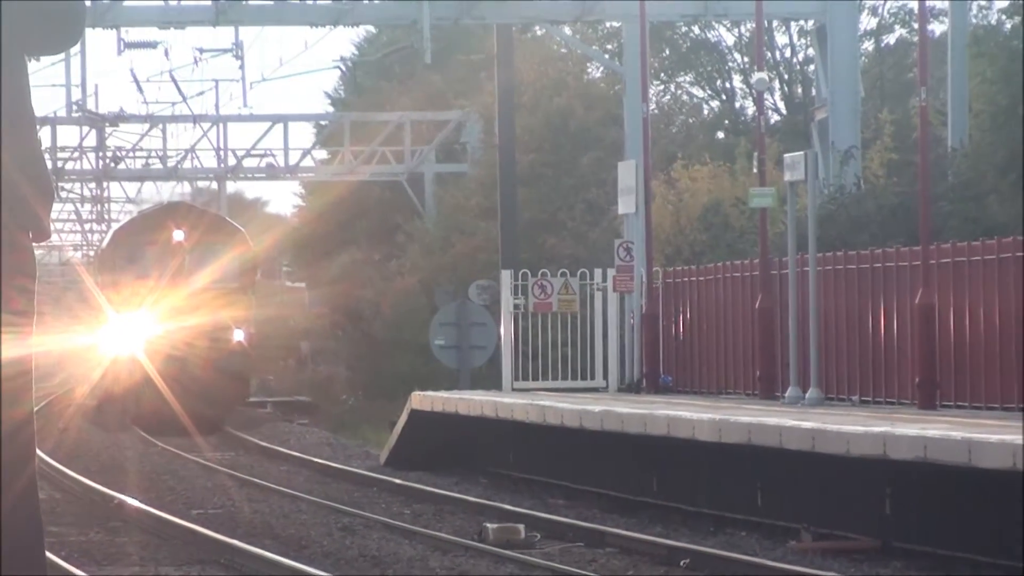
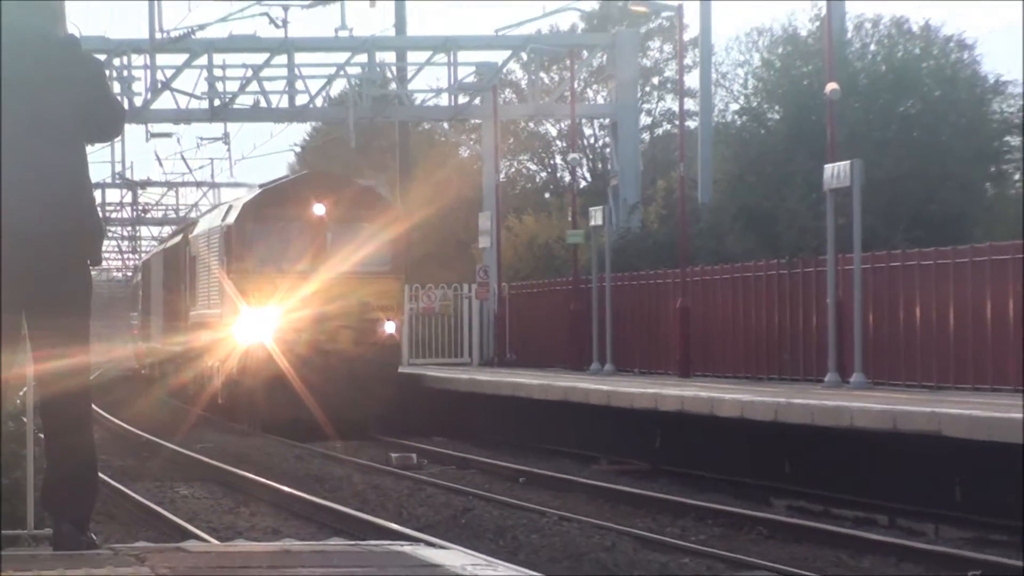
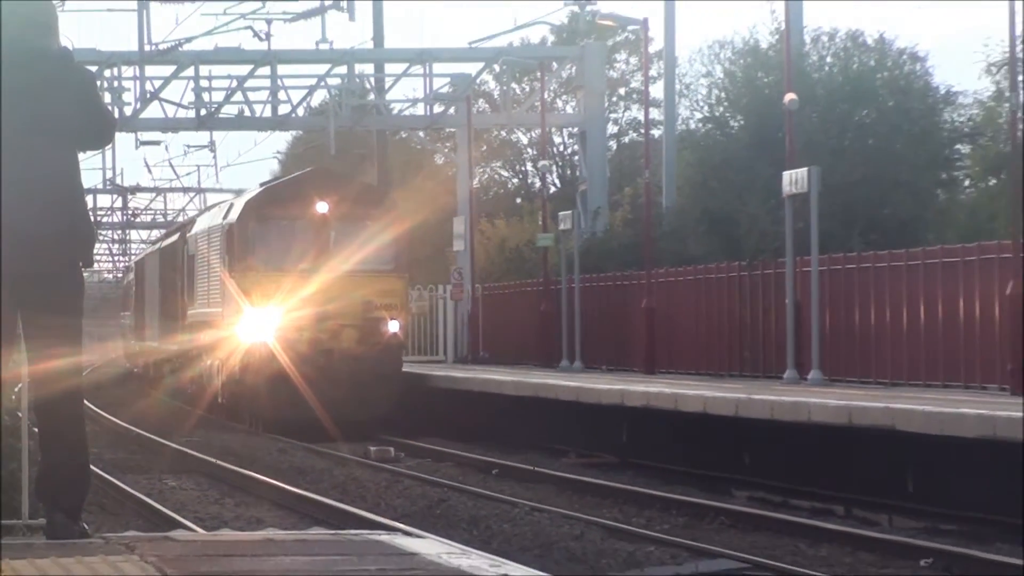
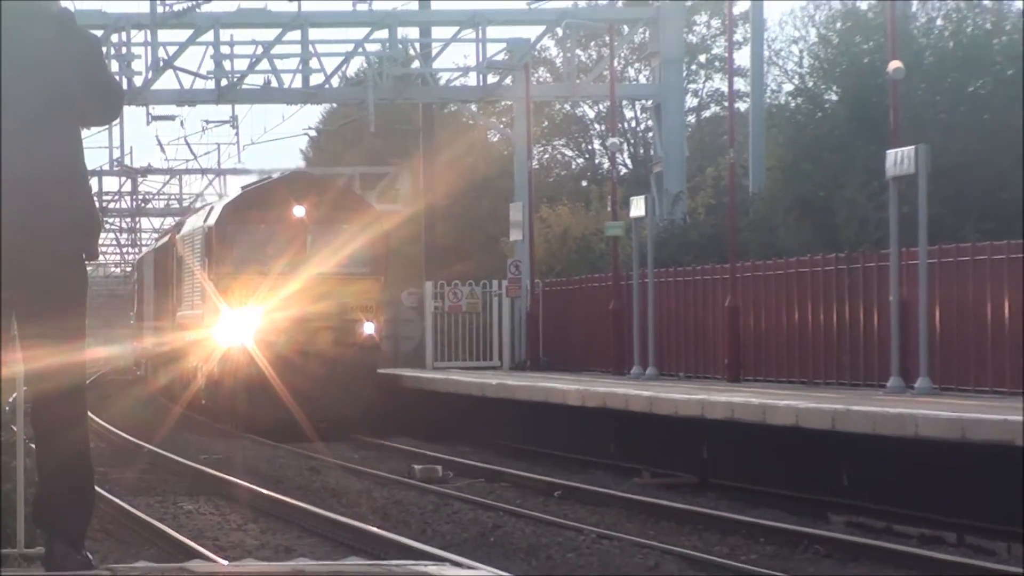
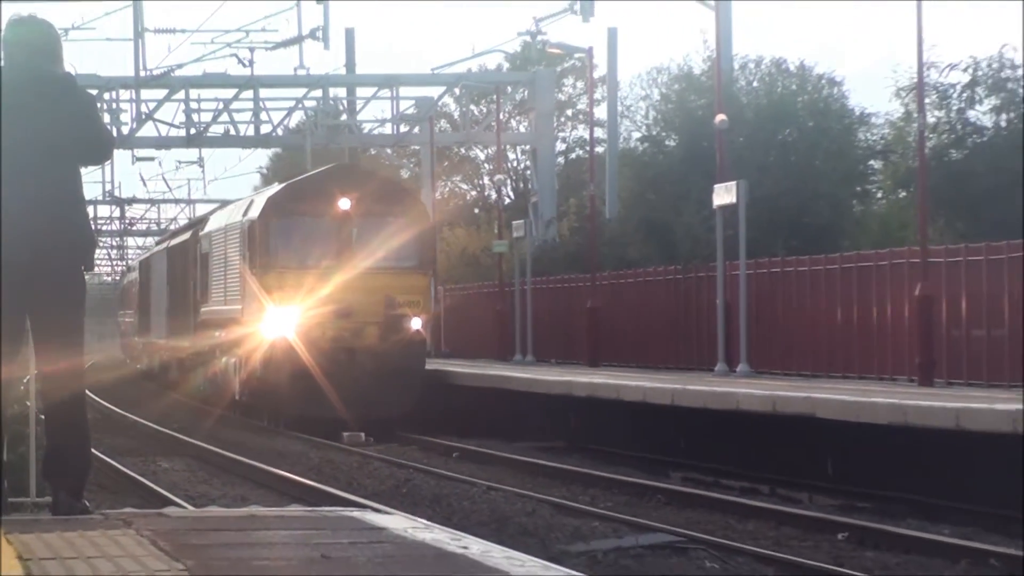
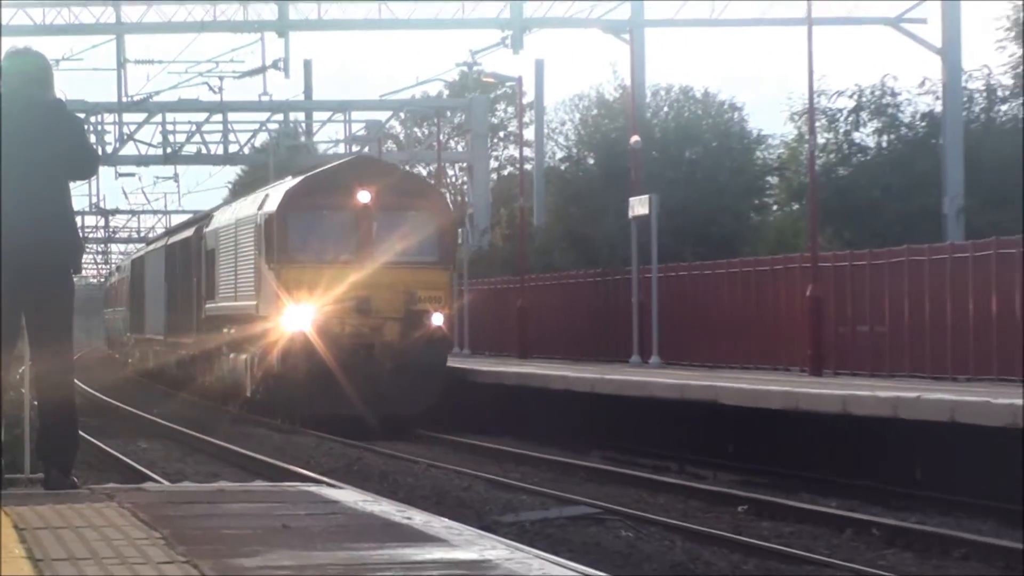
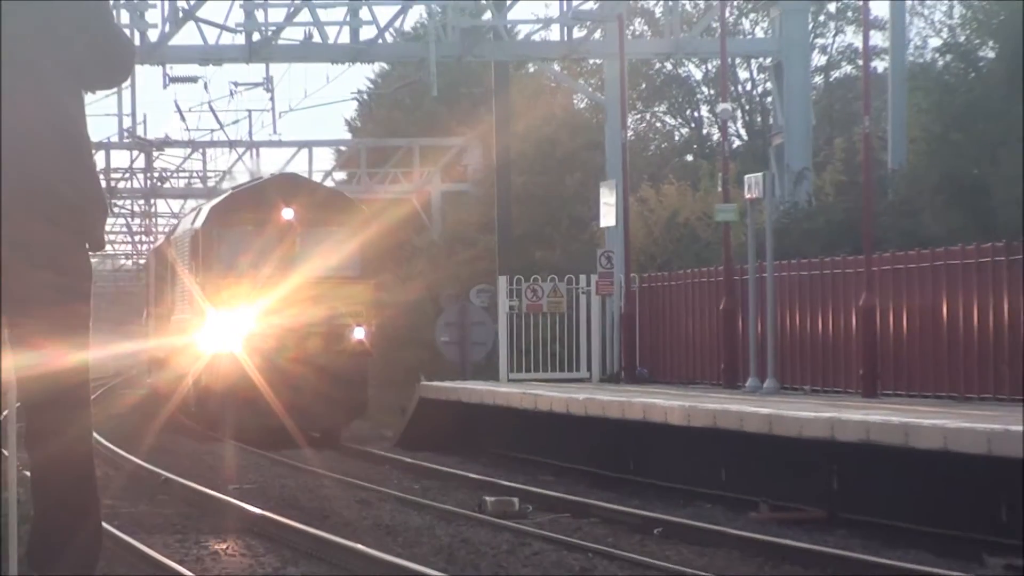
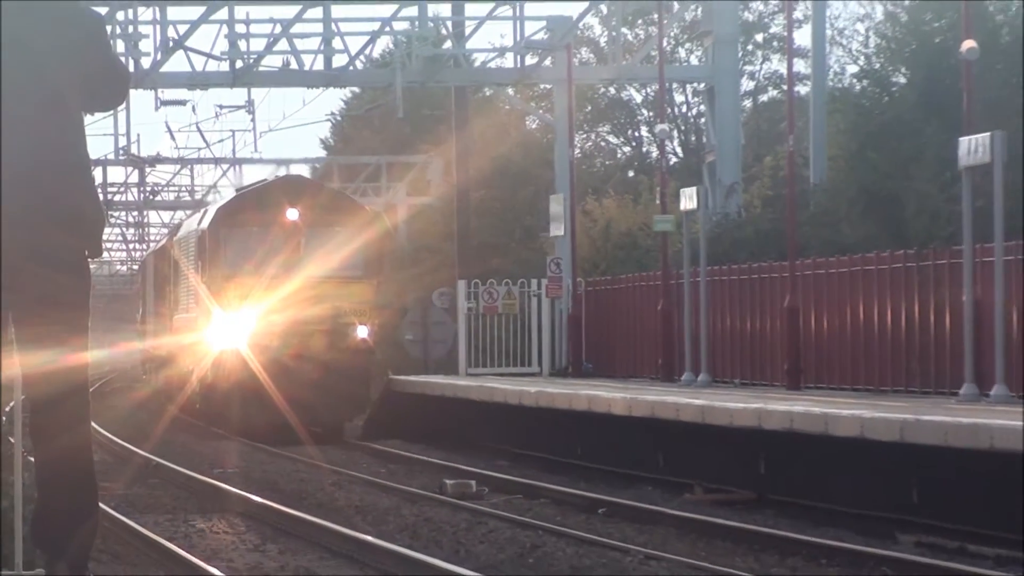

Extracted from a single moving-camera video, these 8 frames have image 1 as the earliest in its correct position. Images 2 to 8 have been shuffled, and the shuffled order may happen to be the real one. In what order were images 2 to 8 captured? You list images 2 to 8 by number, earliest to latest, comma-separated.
7, 8, 4, 2, 3, 5, 6
